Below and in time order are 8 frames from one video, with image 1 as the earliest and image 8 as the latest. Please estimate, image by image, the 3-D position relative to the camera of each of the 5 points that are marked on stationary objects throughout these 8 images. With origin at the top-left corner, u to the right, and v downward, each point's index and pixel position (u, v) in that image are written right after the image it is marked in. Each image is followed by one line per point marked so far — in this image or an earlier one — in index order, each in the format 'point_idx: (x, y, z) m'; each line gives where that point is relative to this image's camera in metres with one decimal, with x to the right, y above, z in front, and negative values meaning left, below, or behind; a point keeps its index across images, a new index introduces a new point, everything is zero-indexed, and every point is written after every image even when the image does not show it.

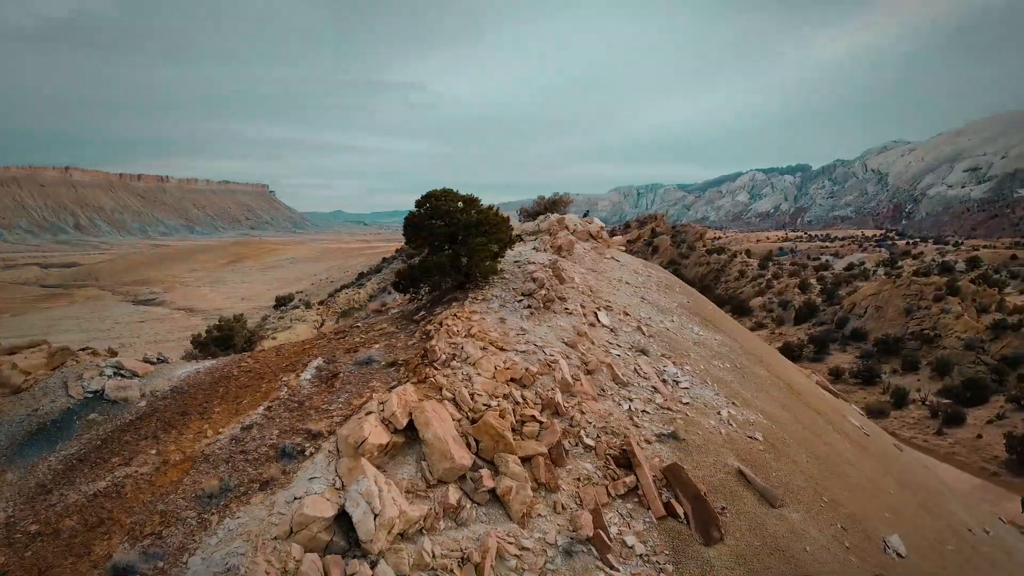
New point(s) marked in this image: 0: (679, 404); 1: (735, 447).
0: (+1.2, -0.9, +5.4) m
1: (+1.5, -1.1, +5.1) m
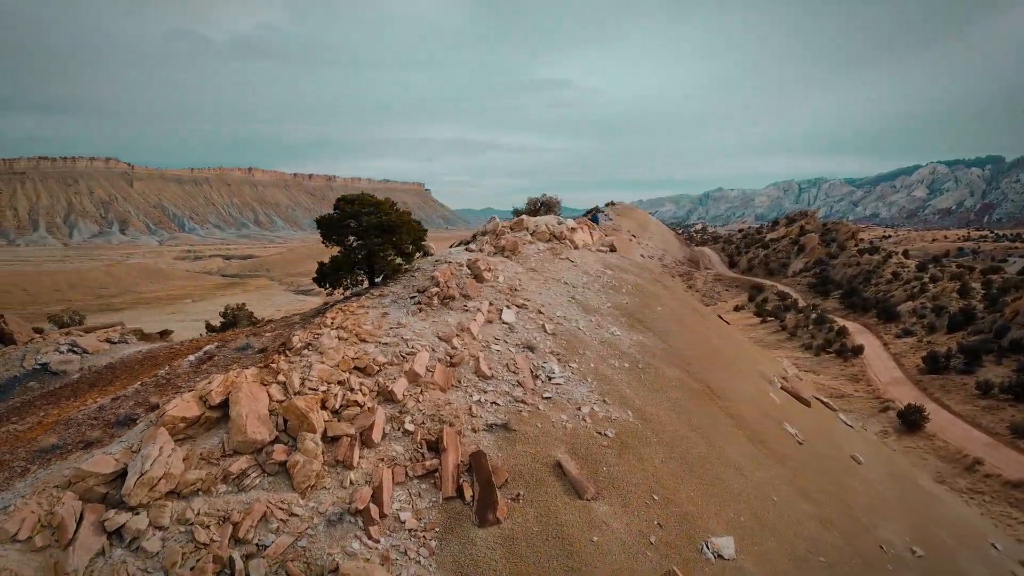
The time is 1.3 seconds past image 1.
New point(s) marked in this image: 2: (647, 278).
0: (+0.2, -0.9, +5.7) m
1: (+0.5, -1.1, +5.3) m
2: (+1.7, +0.1, +9.3) m
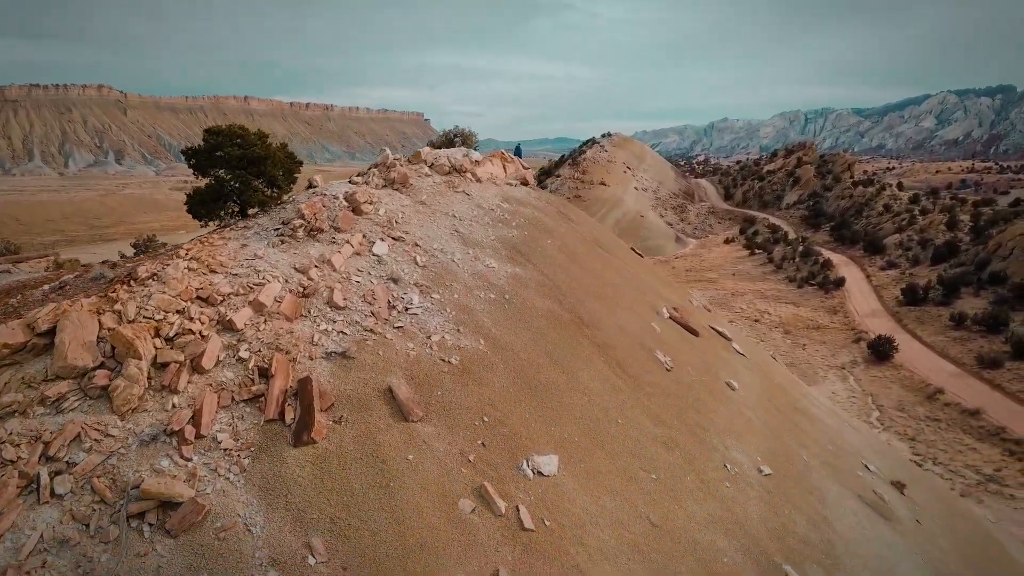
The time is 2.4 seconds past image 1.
0: (-1.0, -0.3, +5.8) m
1: (-0.8, -0.6, +5.6) m
2: (+0.5, +1.0, +9.4) m
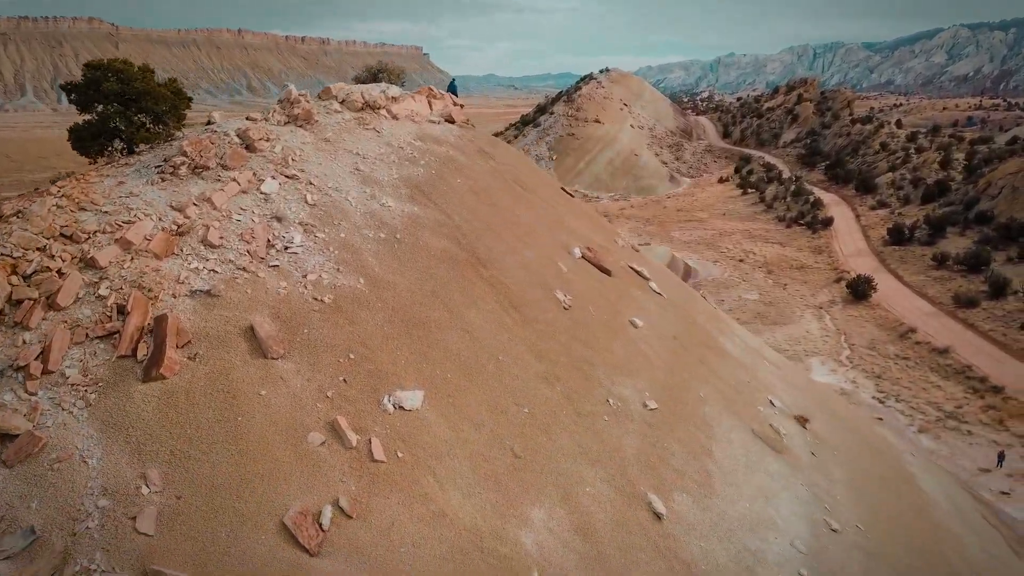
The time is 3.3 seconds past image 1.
0: (-2.0, +0.2, +5.9) m
1: (-1.8, -0.1, +5.6) m
2: (-0.5, +1.8, +9.3) m
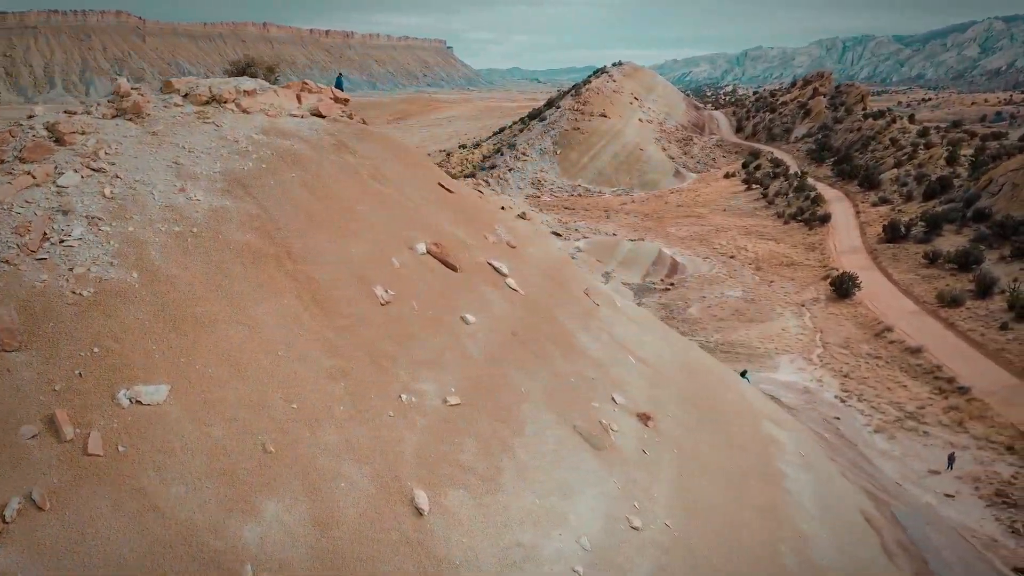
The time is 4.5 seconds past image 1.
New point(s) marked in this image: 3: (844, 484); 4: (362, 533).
0: (-4.0, +0.2, +5.9) m
1: (-3.7, -0.1, +5.7) m
2: (-2.4, +1.8, +9.3) m
3: (+5.5, -3.2, +12.1) m
4: (-1.1, -1.9, +5.6) m
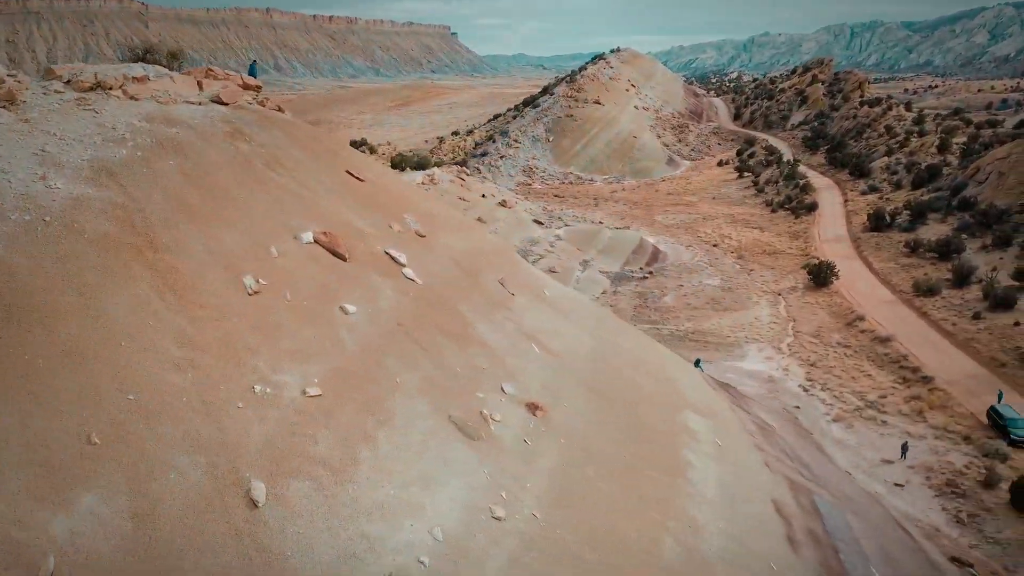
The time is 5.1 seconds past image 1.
0: (-5.3, +0.3, +5.9) m
1: (-5.1, 0.0, +5.6) m
2: (-3.7, +2.0, +9.2) m
3: (+4.1, -3.1, +12.1) m
4: (-2.5, -1.8, +5.5) m
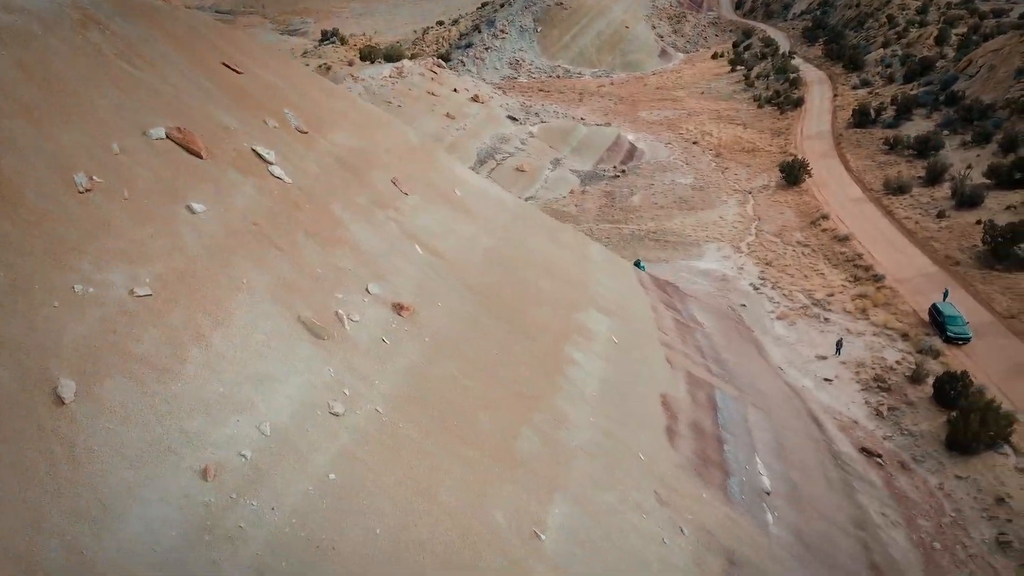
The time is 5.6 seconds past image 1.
0: (-7.0, +1.1, +5.7) m
1: (-6.7, +0.8, +5.5) m
2: (-5.4, +3.2, +8.8) m
3: (+2.4, -1.4, +12.4) m
4: (-4.1, -1.0, +5.7) m
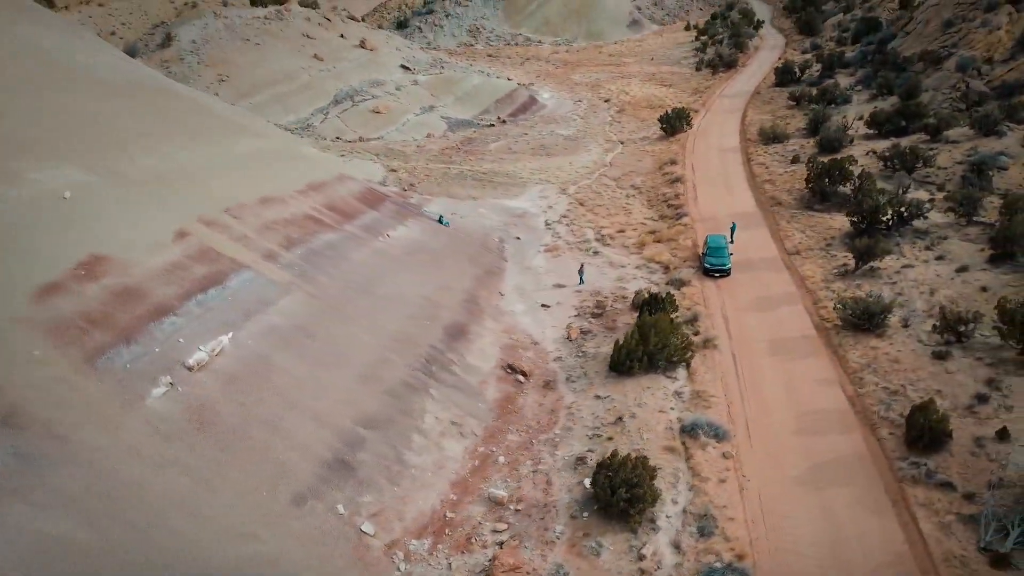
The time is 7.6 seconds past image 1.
0: (-15.3, +3.4, +4.4) m
1: (-15.1, +3.1, +4.2) m
2: (-13.6, +5.6, +7.4) m
3: (-5.8, +0.8, +10.7) m
4: (-12.6, +1.2, +4.3) m
